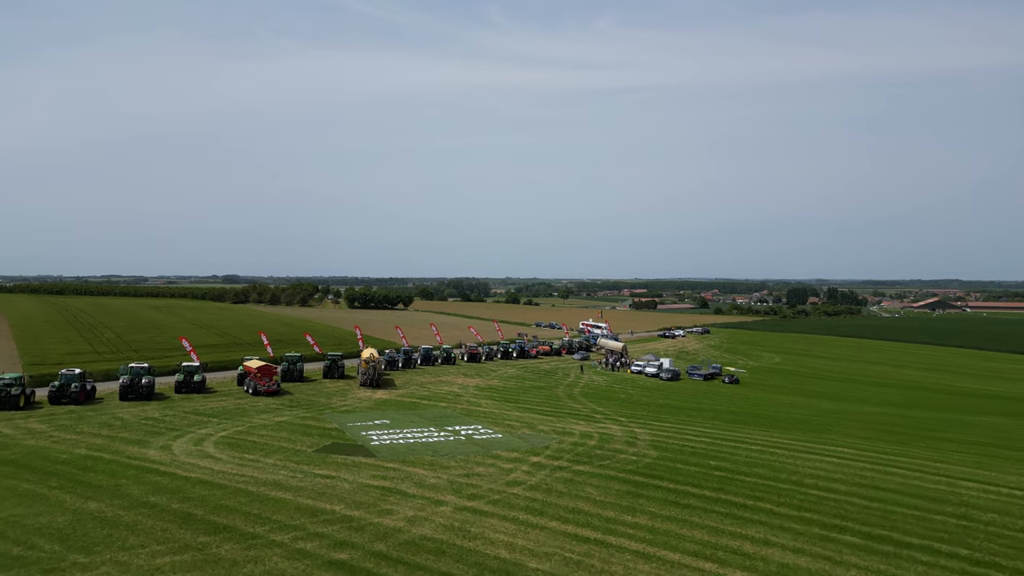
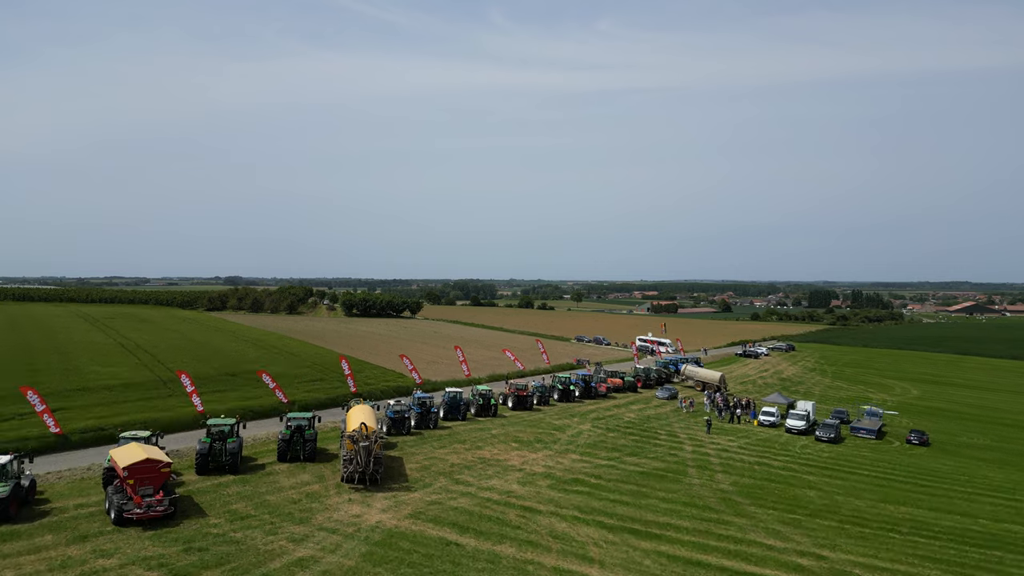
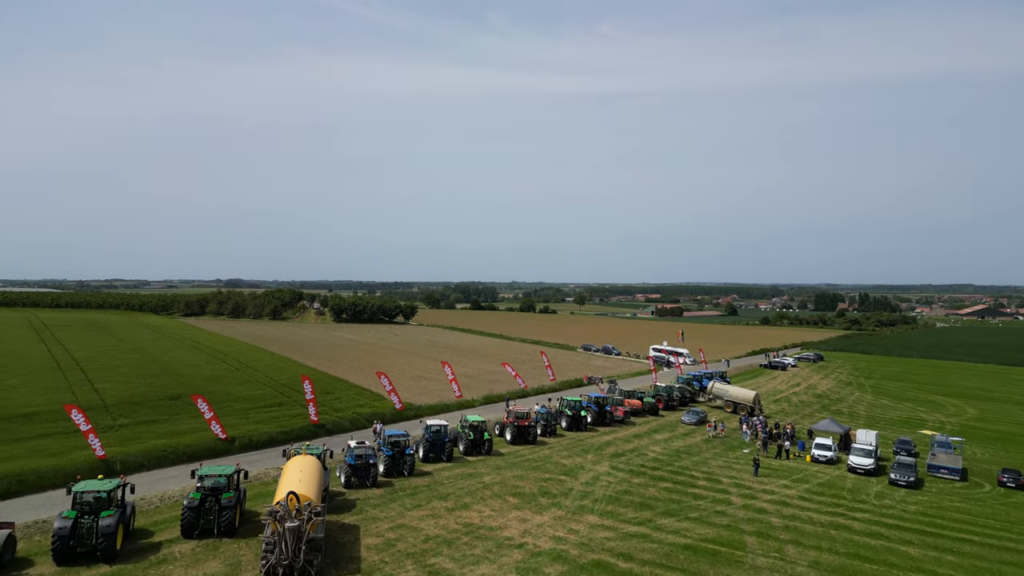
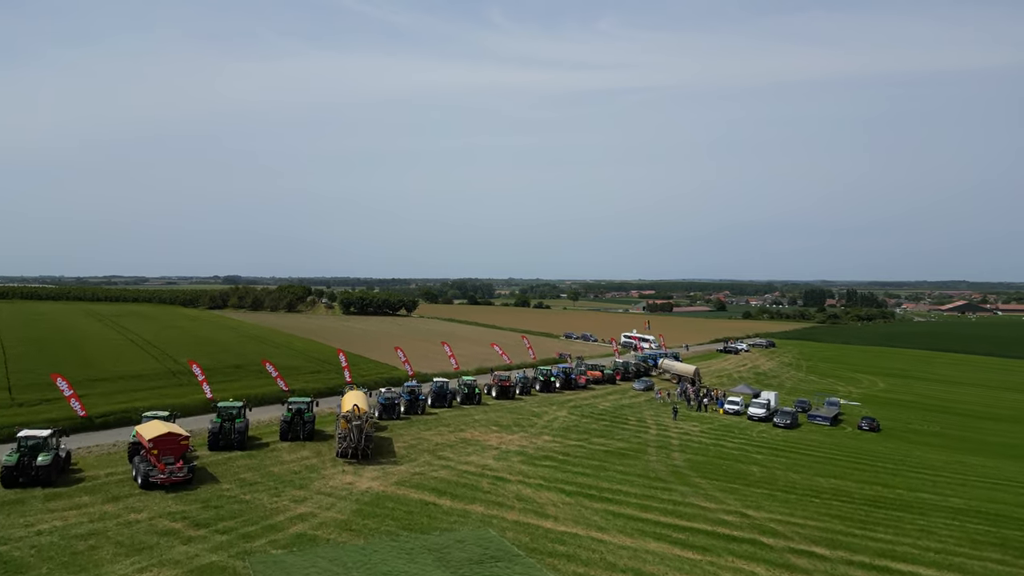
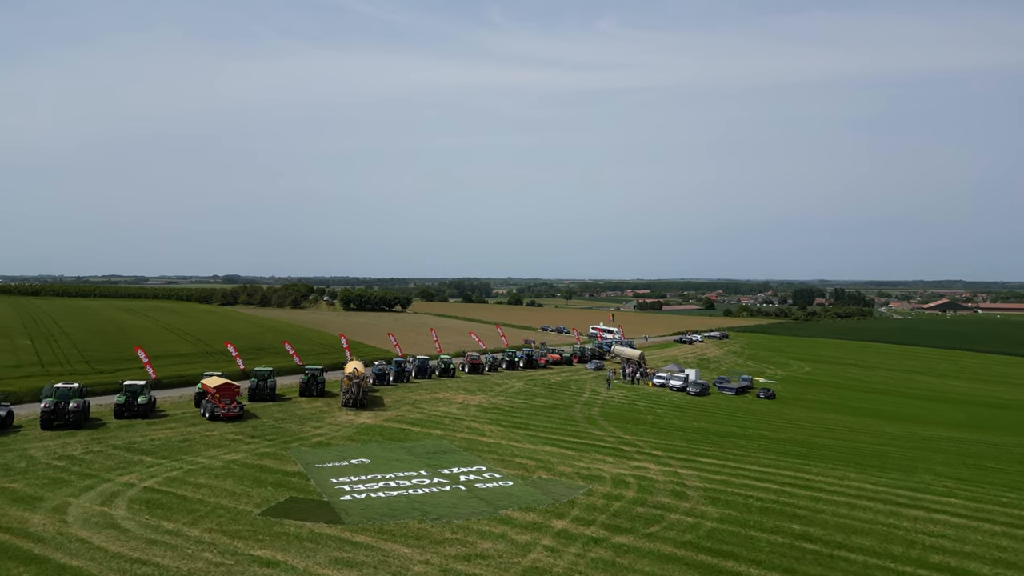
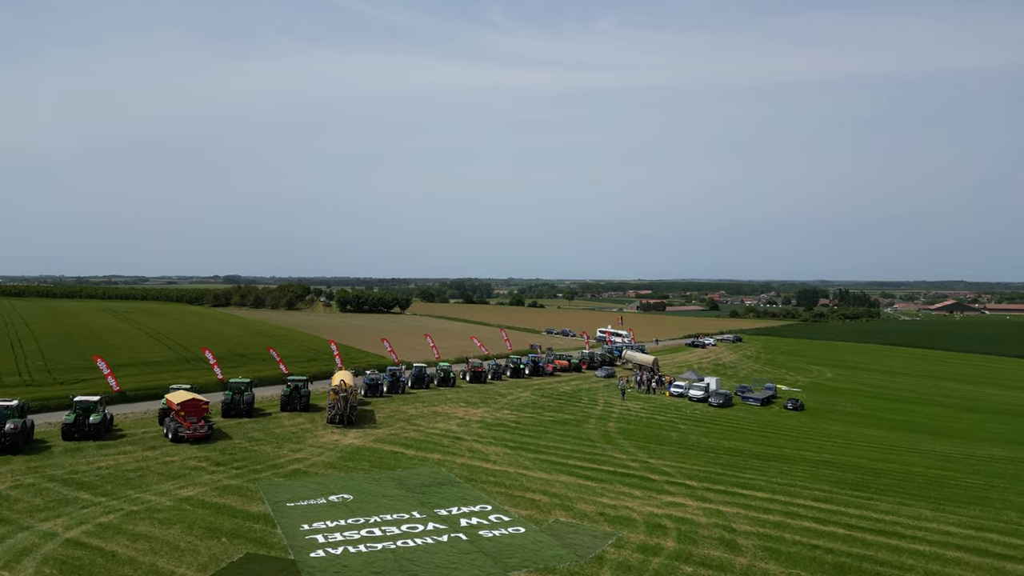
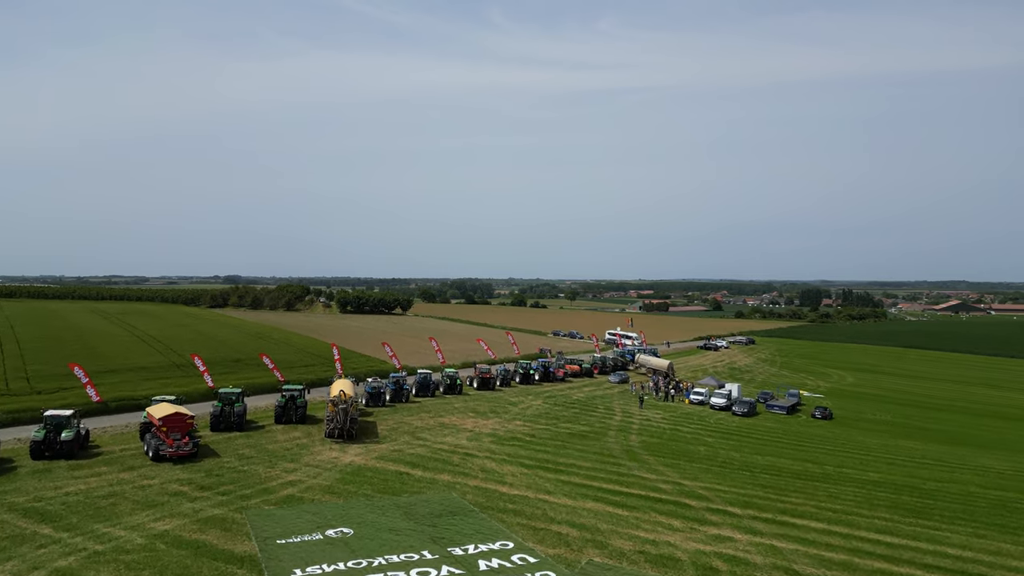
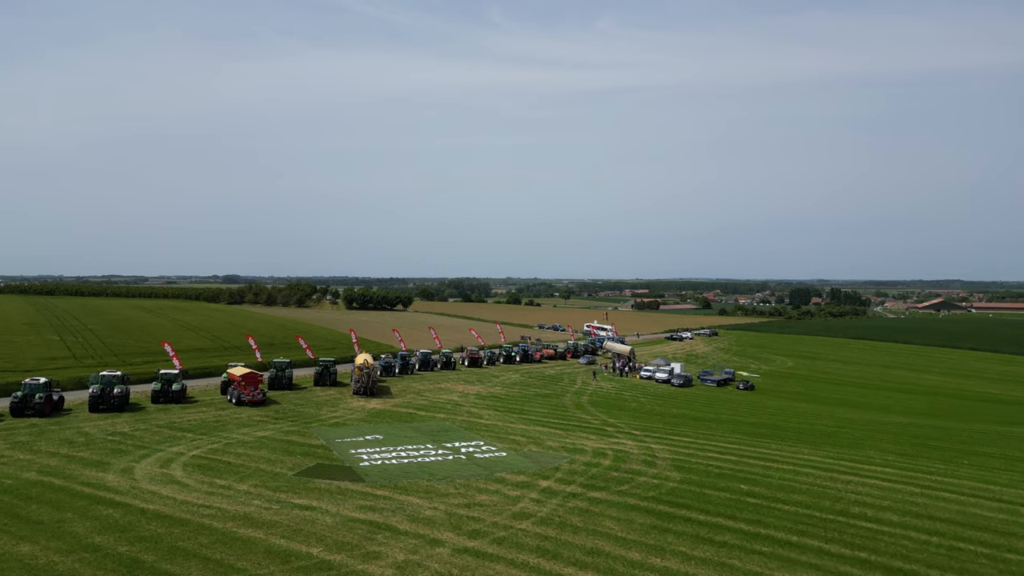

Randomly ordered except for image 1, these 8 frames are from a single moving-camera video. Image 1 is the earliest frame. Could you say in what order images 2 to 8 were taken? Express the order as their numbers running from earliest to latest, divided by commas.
8, 5, 6, 7, 4, 2, 3
